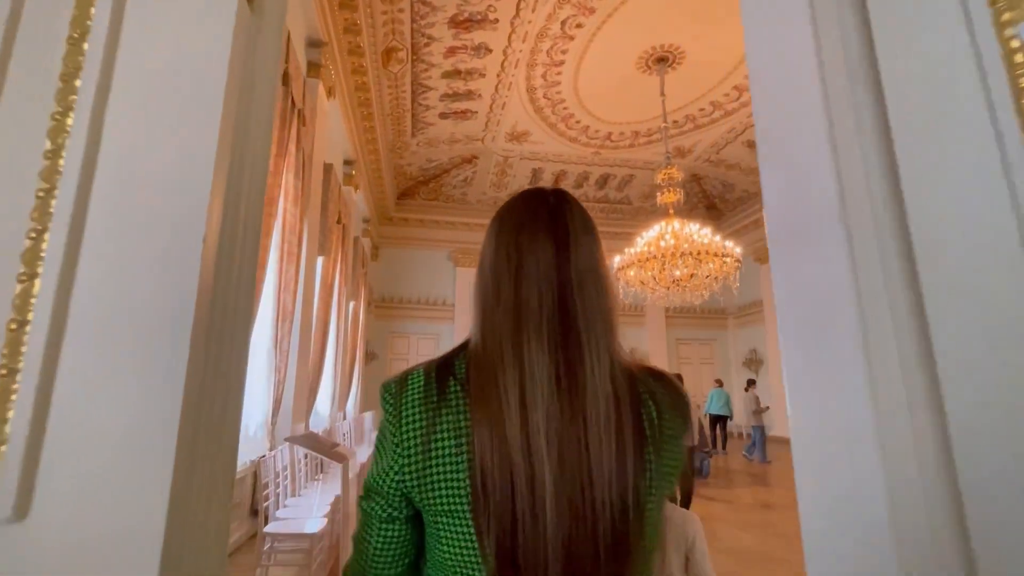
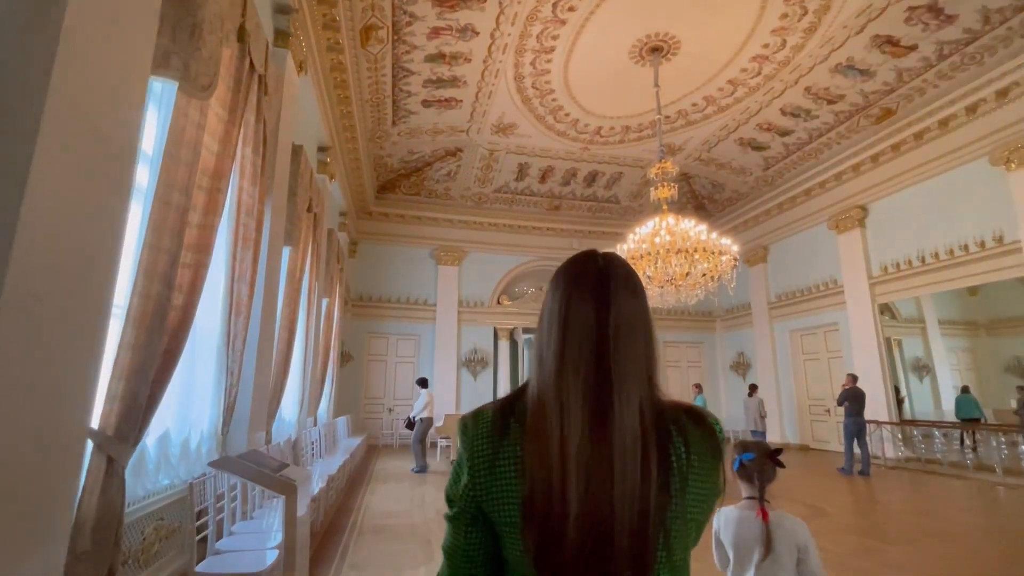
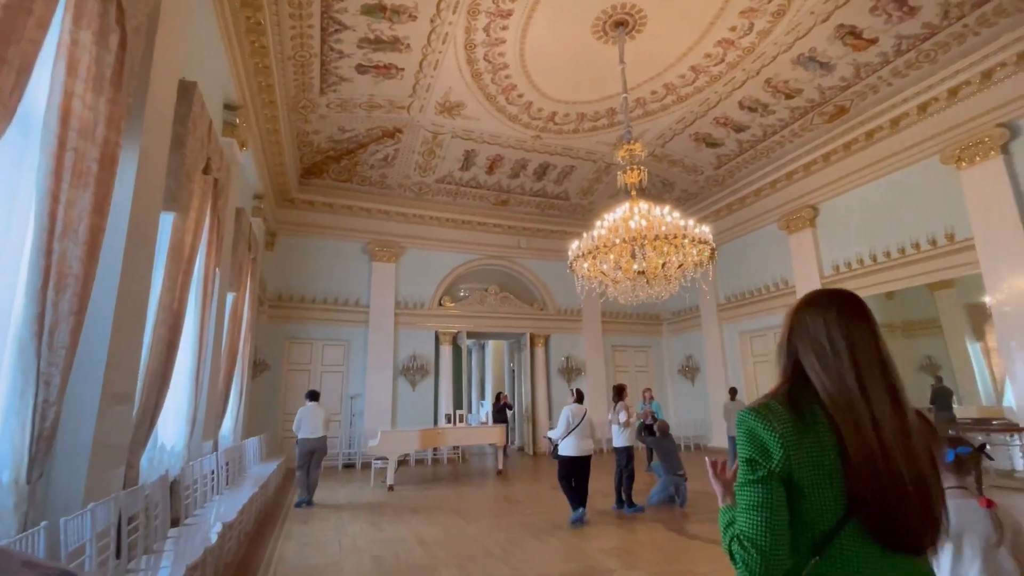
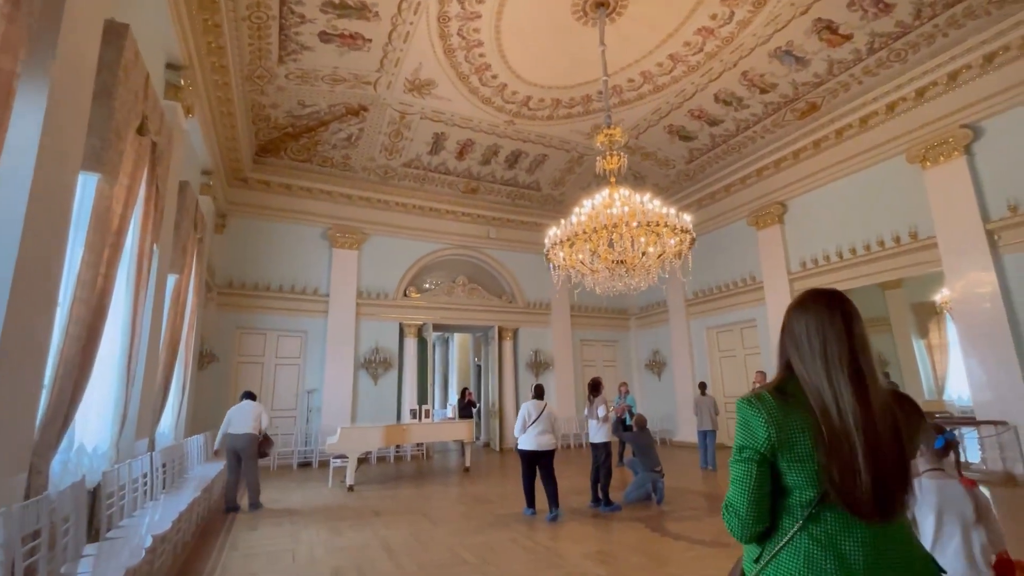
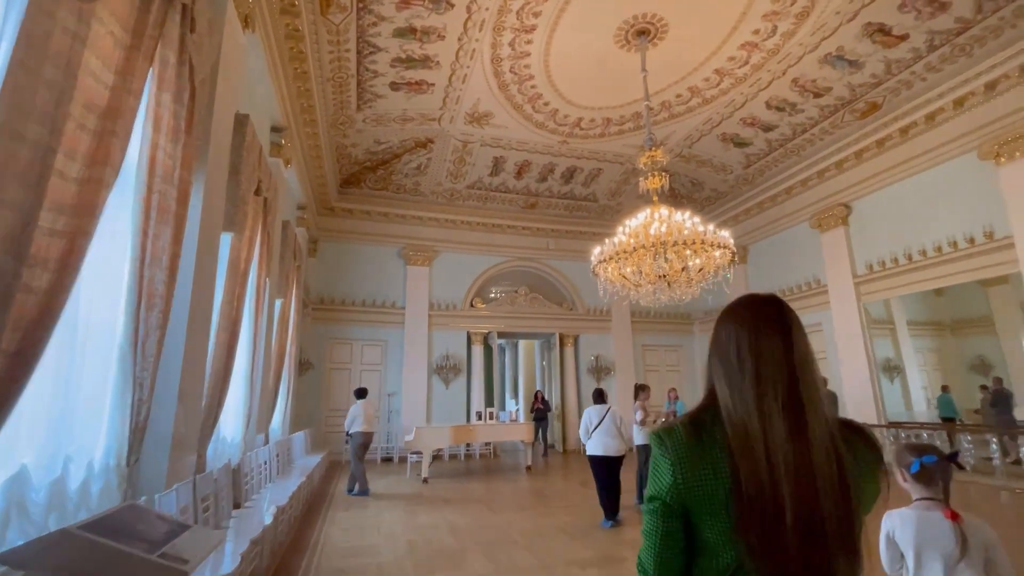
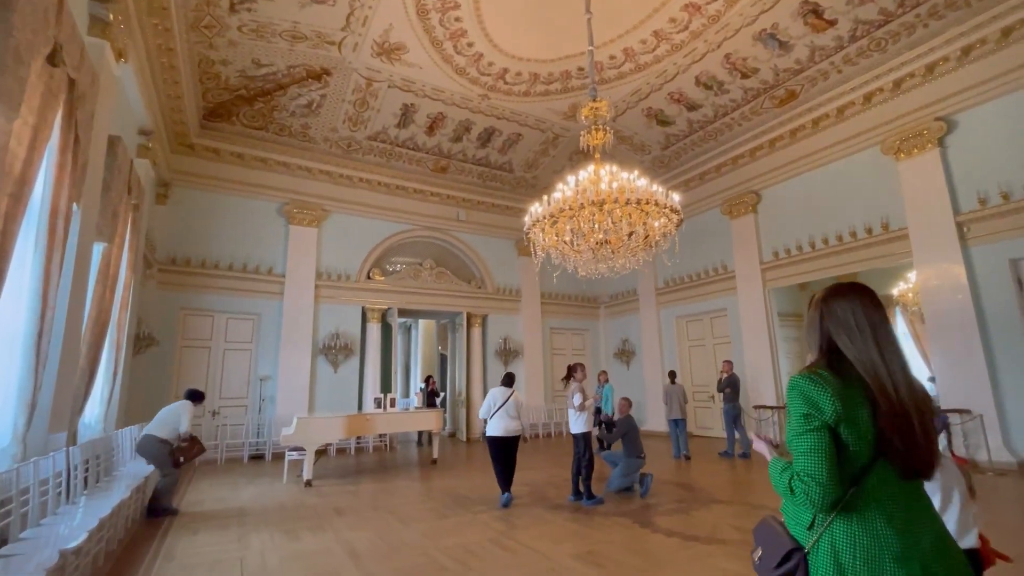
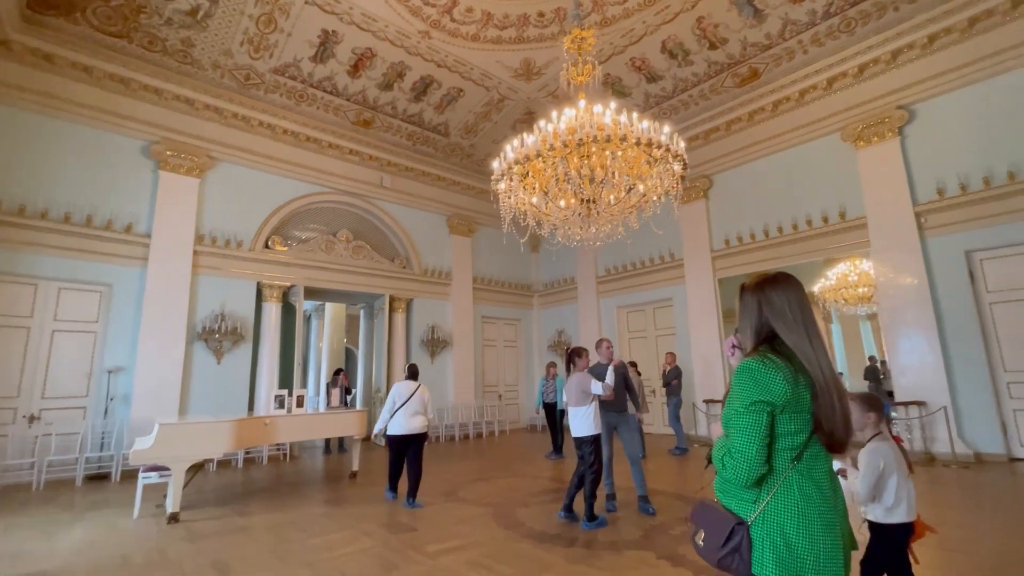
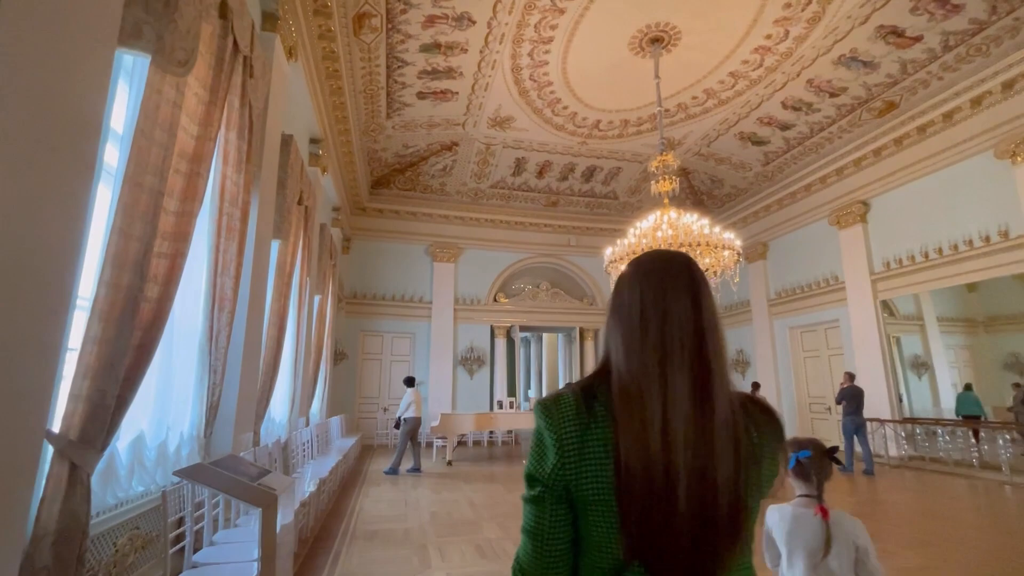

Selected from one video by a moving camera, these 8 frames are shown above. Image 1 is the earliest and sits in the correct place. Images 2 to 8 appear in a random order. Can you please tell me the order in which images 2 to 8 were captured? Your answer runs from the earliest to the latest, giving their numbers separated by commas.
2, 8, 5, 3, 4, 6, 7
